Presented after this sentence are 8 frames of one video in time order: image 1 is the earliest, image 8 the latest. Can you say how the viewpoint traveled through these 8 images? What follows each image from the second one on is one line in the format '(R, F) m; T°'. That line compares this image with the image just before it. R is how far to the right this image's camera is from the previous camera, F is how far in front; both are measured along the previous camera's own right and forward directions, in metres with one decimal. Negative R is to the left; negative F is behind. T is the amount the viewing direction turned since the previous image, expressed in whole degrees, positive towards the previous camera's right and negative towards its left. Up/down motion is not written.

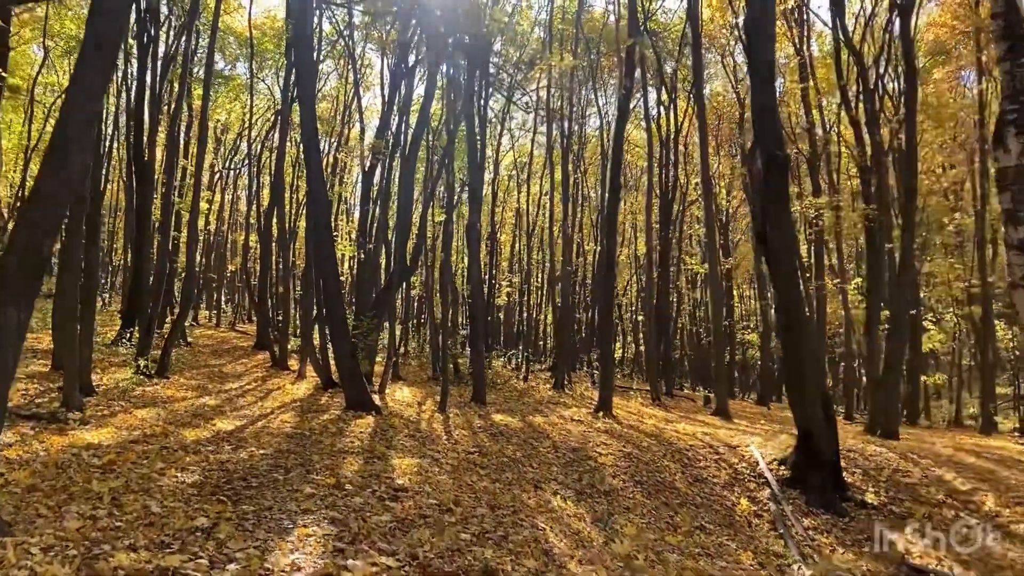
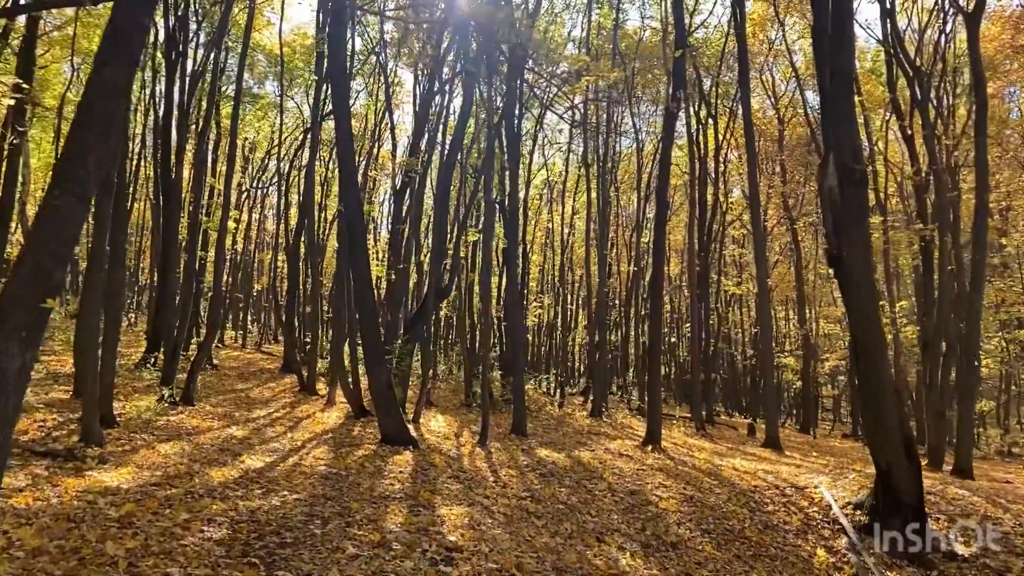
(-0.3, +0.7) m; -2°
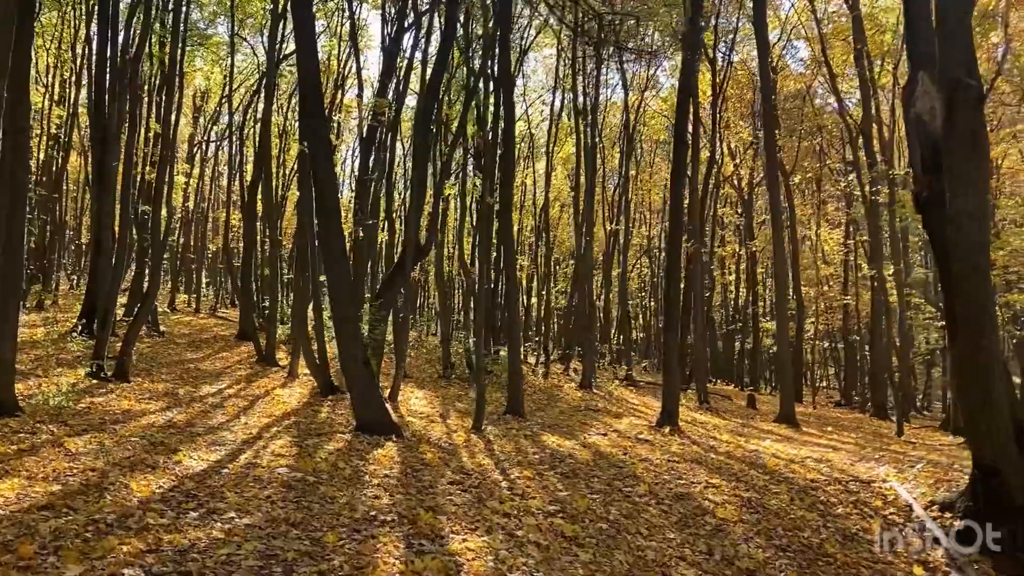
(-0.4, +1.8) m; +3°
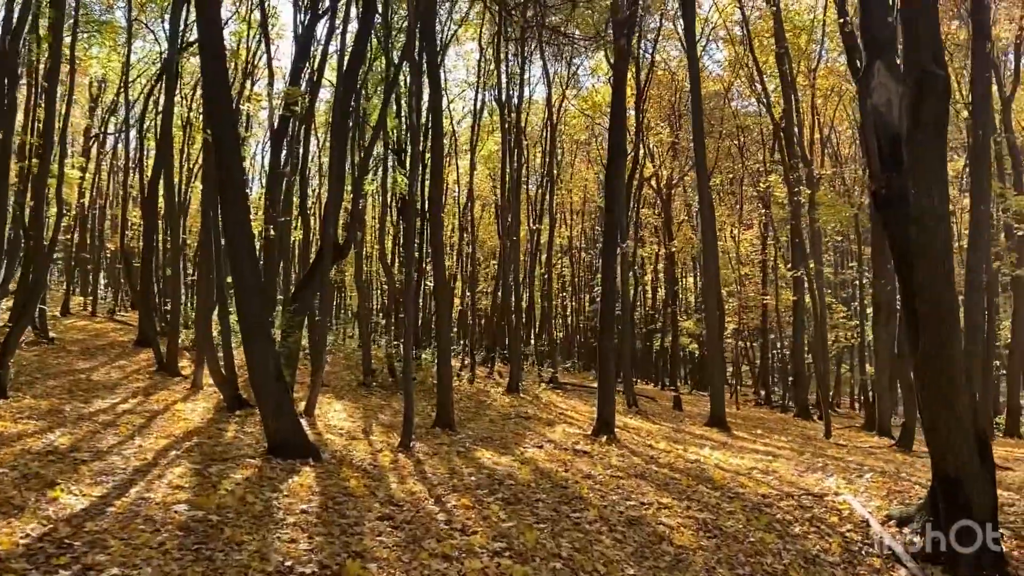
(-0.1, +0.7) m; +6°
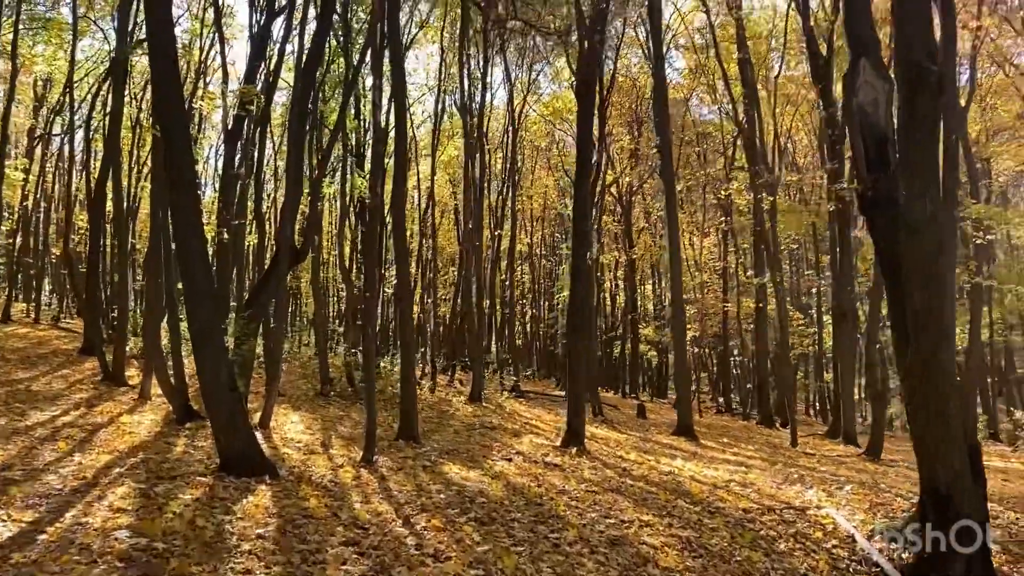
(-0.1, +0.4) m; +3°
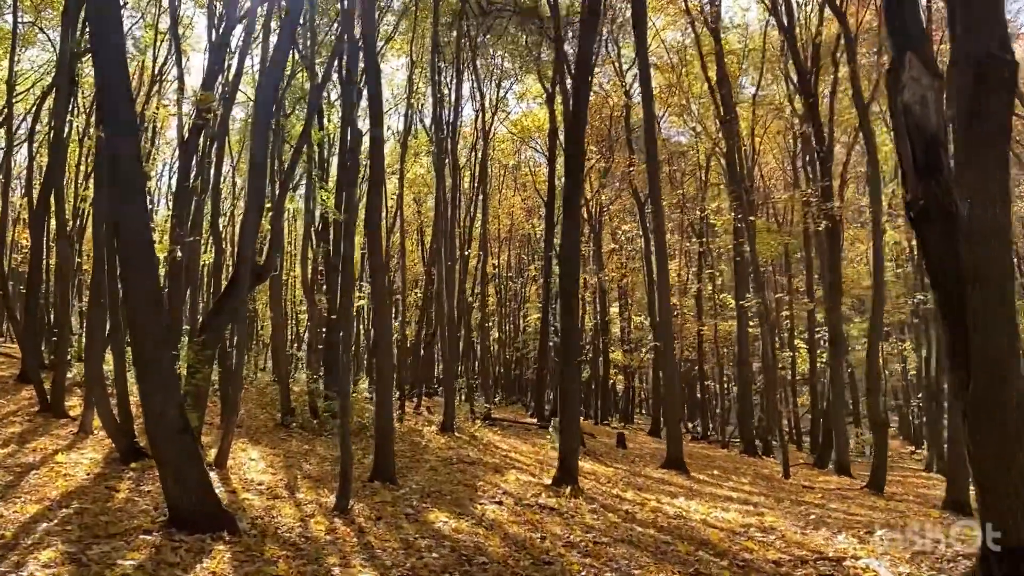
(-0.3, +0.9) m; +3°
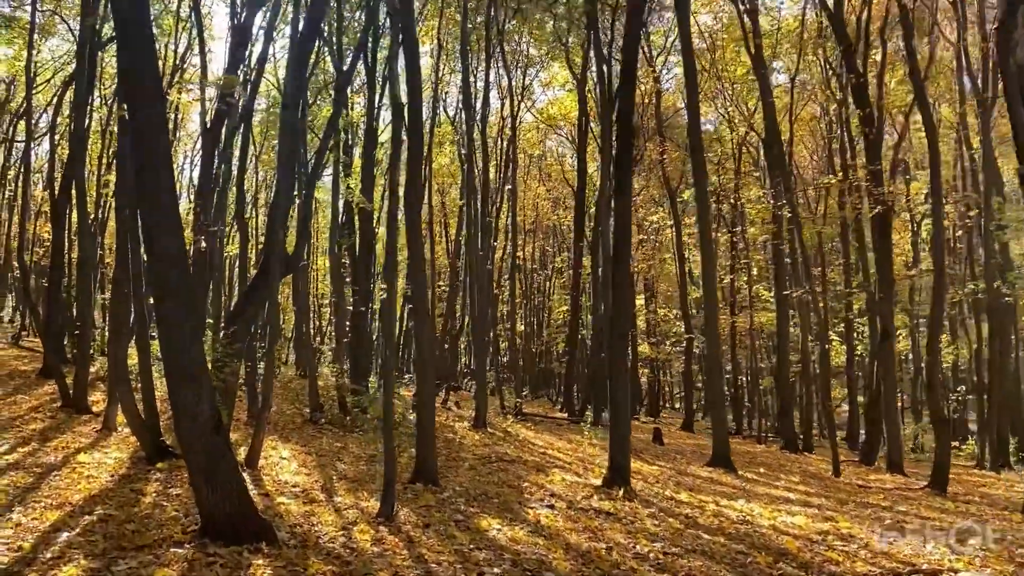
(-0.3, +0.5) m; -1°
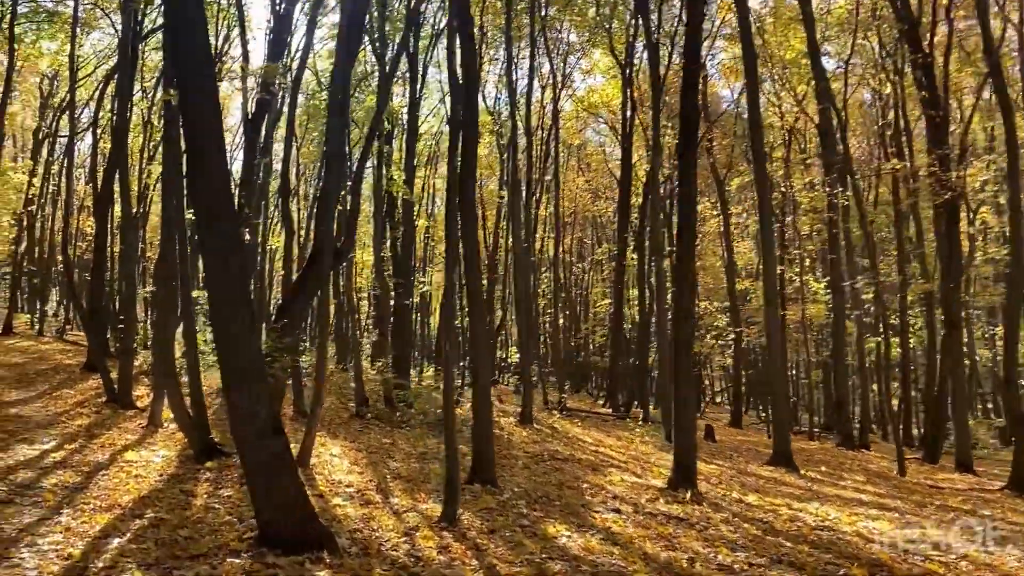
(-0.2, +0.4) m; -2°
